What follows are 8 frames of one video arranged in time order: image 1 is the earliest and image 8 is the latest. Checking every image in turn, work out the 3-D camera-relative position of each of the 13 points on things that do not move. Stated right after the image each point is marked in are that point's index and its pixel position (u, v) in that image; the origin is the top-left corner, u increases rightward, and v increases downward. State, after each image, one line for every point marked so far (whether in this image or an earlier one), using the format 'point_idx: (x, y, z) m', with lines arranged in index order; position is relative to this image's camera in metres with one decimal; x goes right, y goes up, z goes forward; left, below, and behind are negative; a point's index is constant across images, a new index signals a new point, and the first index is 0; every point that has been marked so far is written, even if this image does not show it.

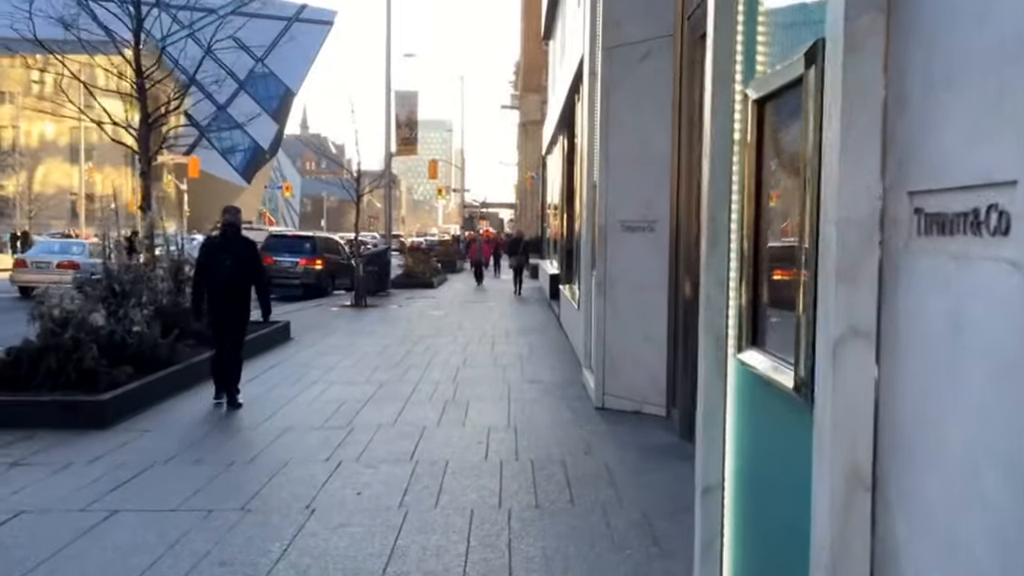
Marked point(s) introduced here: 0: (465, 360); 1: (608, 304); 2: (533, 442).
0: (-0.9, -1.3, +14.2) m
1: (+1.2, -0.2, +9.8) m
2: (+0.2, -1.7, +8.3) m
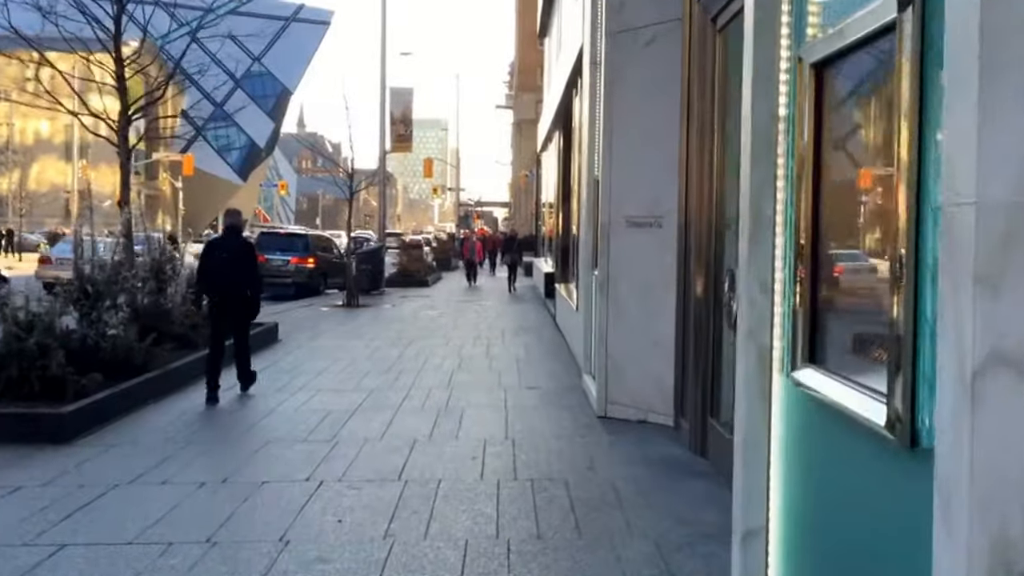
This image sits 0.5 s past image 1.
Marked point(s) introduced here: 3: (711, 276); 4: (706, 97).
0: (-0.9, -1.3, +13.6) m
1: (+1.2, -0.2, +9.1) m
2: (+0.2, -1.7, +7.7) m
3: (+1.9, +0.1, +7.3) m
4: (+1.9, +1.9, +7.5) m
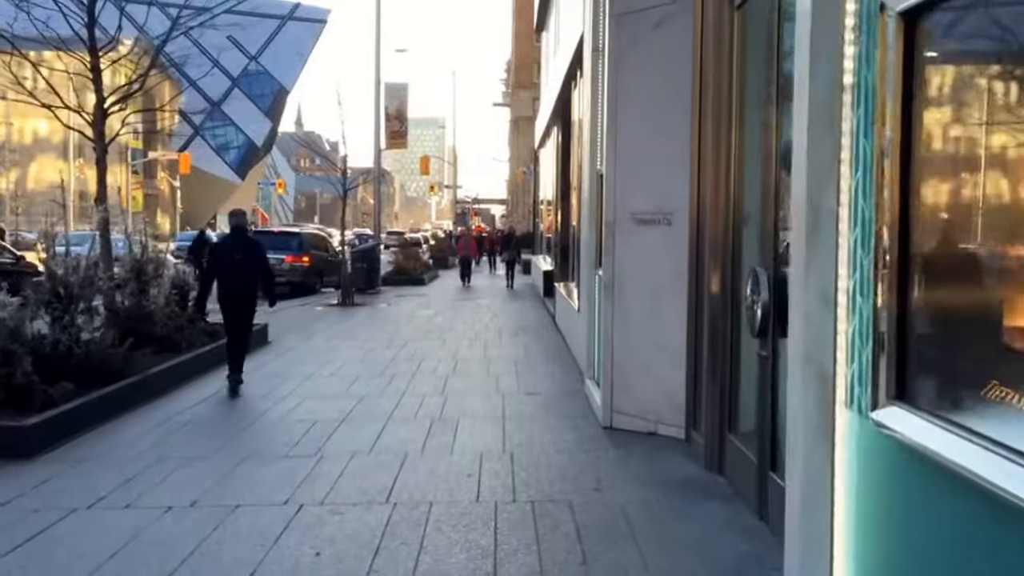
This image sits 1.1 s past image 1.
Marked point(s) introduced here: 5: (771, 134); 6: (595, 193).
0: (-1.0, -1.3, +13.0) m
1: (+1.2, -0.2, +8.5) m
2: (+0.2, -1.7, +7.1) m
3: (+1.9, +0.1, +6.7) m
4: (+1.9, +1.9, +6.9) m
5: (+2.0, +1.1, +5.7) m
6: (+1.2, +1.3, +10.1) m
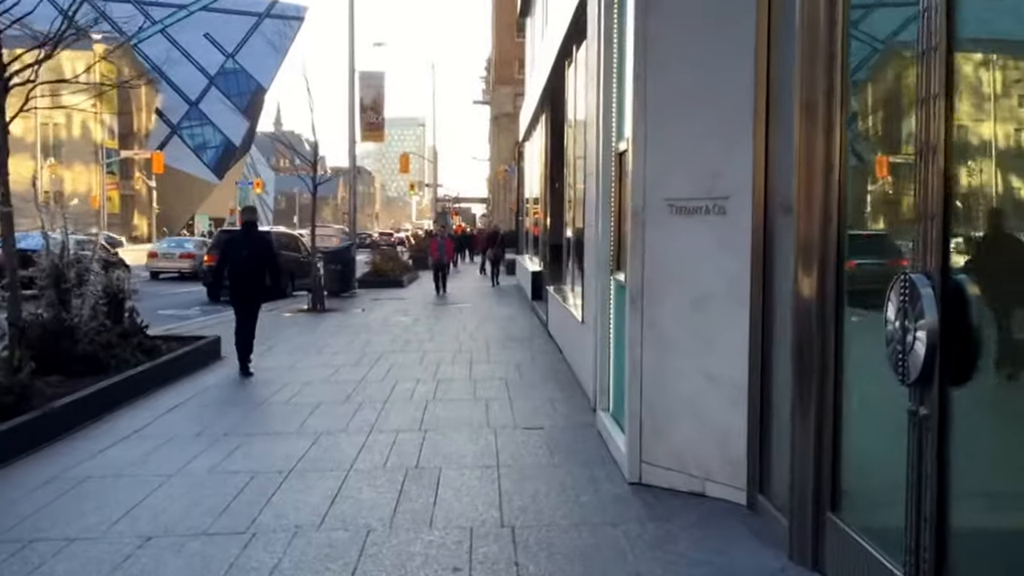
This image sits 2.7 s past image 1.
0: (-1.1, -1.4, +10.9) m
1: (+1.1, -0.3, +6.5) m
2: (+0.2, -1.8, +5.0) m
3: (+1.9, 0.0, +4.7) m
4: (+1.9, +1.8, +4.9) m
5: (+2.0, +1.0, +3.7) m
6: (+1.1, +1.2, +8.1) m
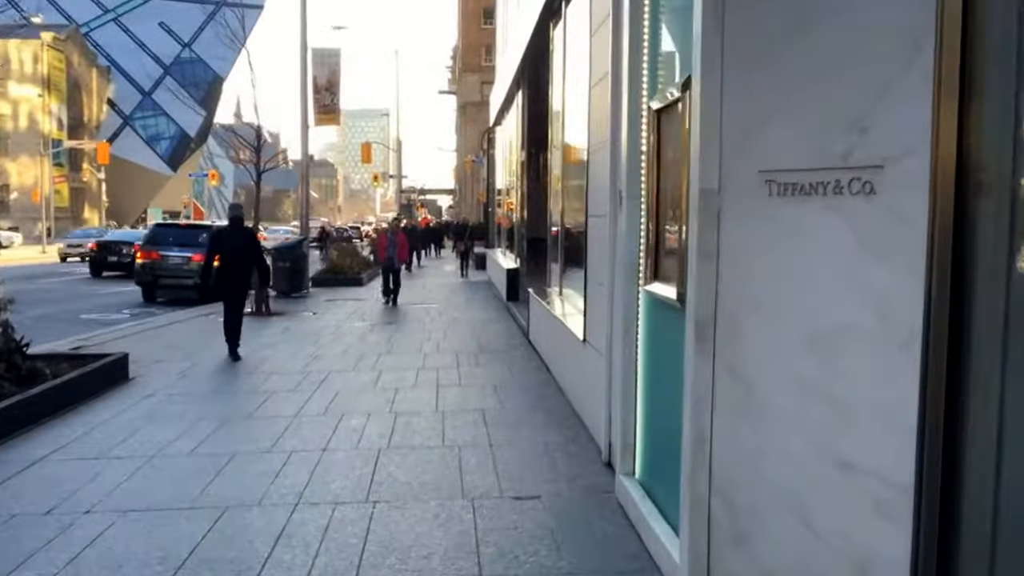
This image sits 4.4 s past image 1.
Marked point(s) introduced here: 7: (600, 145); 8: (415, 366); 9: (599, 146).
0: (-1.3, -1.5, +8.4) m
1: (+1.1, -0.4, +4.0) m
2: (+0.2, -2.0, +2.6) m
3: (+1.9, -0.1, +2.3) m
4: (+1.9, +1.6, +2.5) m
5: (+2.1, +0.9, +1.3) m
6: (+1.0, +1.1, +5.7) m
7: (+0.9, +1.4, +7.8) m
8: (-1.6, -1.2, +12.3) m
9: (+0.9, +1.4, +7.8) m
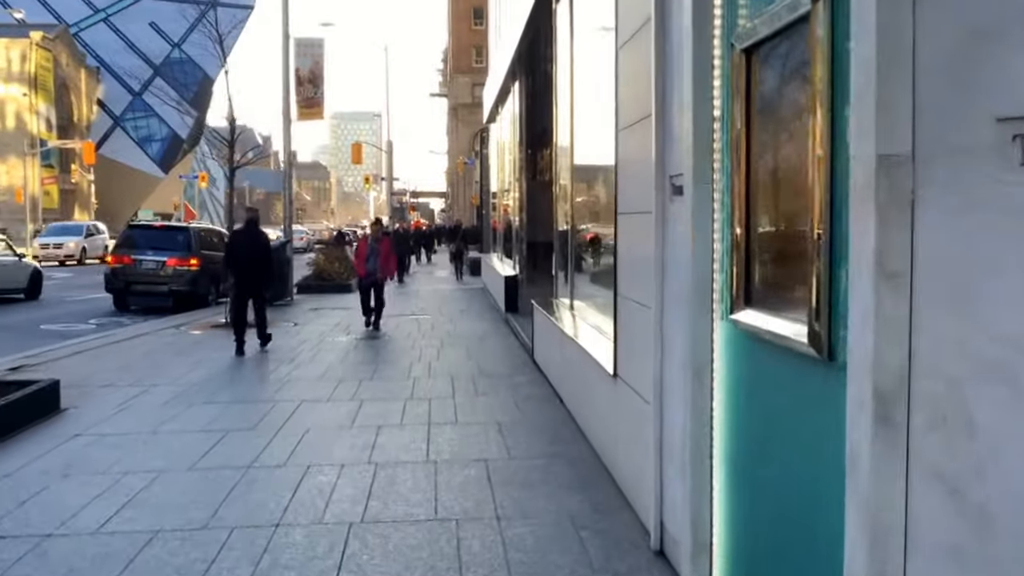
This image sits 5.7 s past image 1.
0: (-1.2, -1.7, +6.5) m
1: (+1.2, -0.6, +2.2) m
2: (+0.4, -2.1, +0.7) m
3: (+2.1, -0.3, +0.5) m
4: (+2.0, +1.5, +0.7) m
5: (+2.2, +0.8, -0.5) m
6: (+1.1, +0.9, +3.9) m
7: (+1.0, +1.3, +6.0) m
8: (-1.5, -1.4, +10.4) m
9: (+1.0, +1.3, +6.0) m
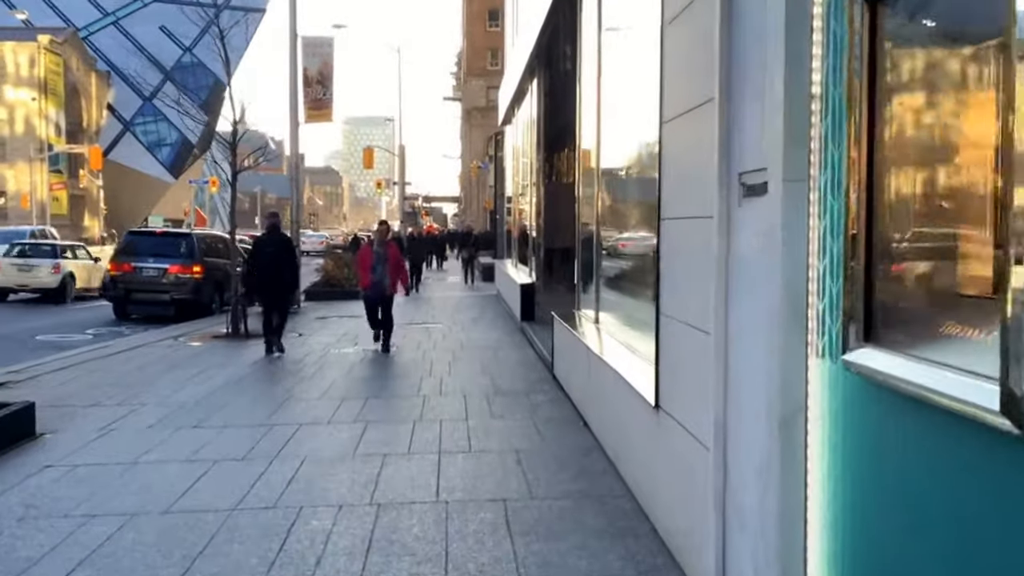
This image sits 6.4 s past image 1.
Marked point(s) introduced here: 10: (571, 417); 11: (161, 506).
0: (-1.0, -1.8, +5.6) m
1: (+1.4, -0.7, +1.3) m
2: (+0.5, -2.2, -0.2) m
3: (+2.2, -0.4, -0.5) m
4: (+2.1, +1.4, -0.3) m
5: (+2.3, +0.7, -1.5) m
6: (+1.2, +0.8, +2.9) m
7: (+1.2, +1.1, +5.0) m
8: (-1.3, -1.6, +9.5) m
9: (+1.1, +1.2, +5.1) m
10: (+0.7, -1.5, +9.6) m
11: (-2.9, -1.8, +6.3) m
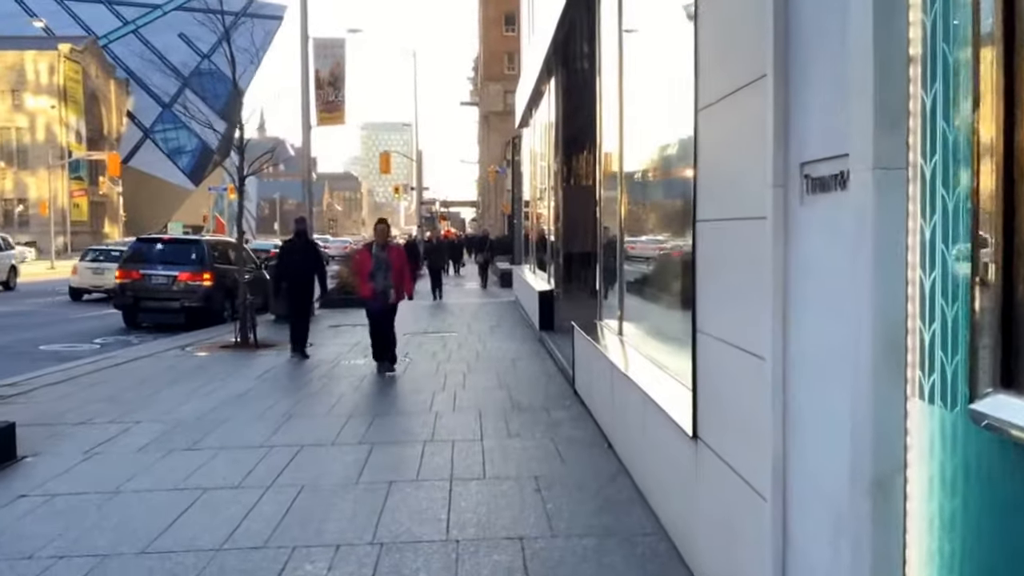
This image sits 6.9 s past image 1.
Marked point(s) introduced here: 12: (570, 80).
0: (-0.9, -1.9, +4.9) m
1: (+1.4, -0.8, +0.5) m
2: (+0.5, -2.2, -0.9) m
3: (+2.1, -0.4, -1.2) m
4: (+2.1, +1.4, -1.0) m
5: (+2.2, +0.6, -2.2) m
6: (+1.3, +0.7, +2.2) m
7: (+1.2, +1.1, +4.3) m
8: (-1.0, -1.7, +8.8) m
9: (+1.2, +1.1, +4.4) m
10: (+0.9, -1.6, +8.9) m
11: (-2.7, -1.9, +5.7) m
12: (+1.1, +4.1, +15.0) m
